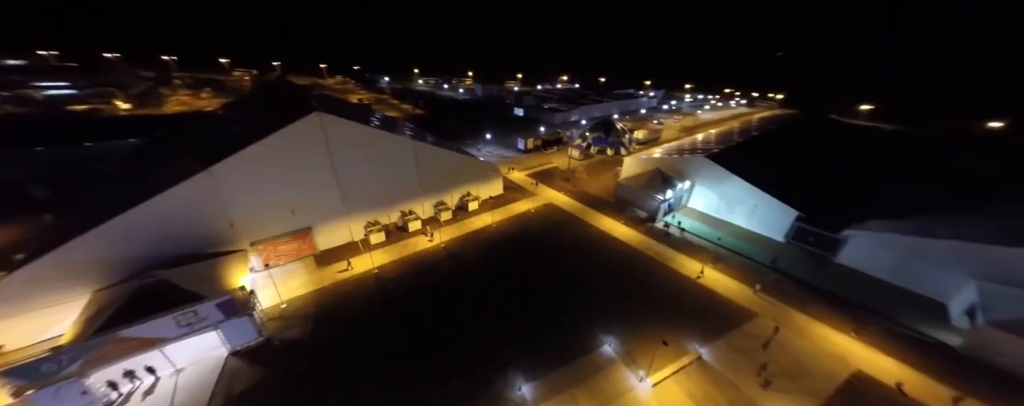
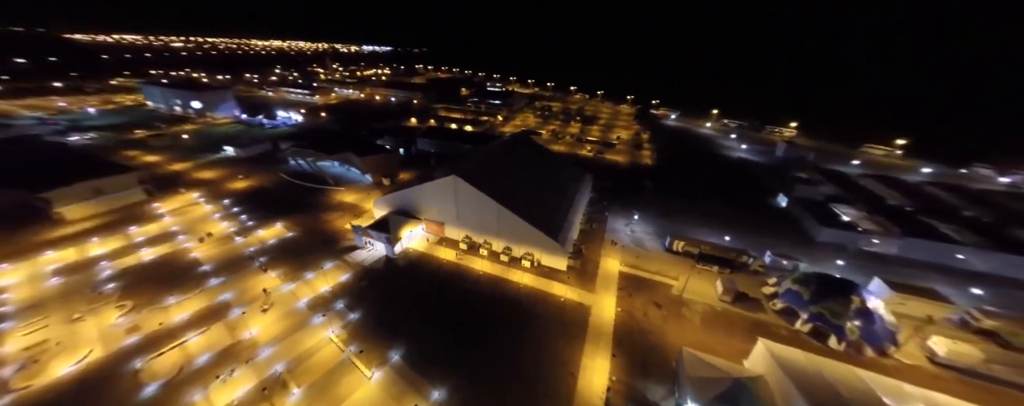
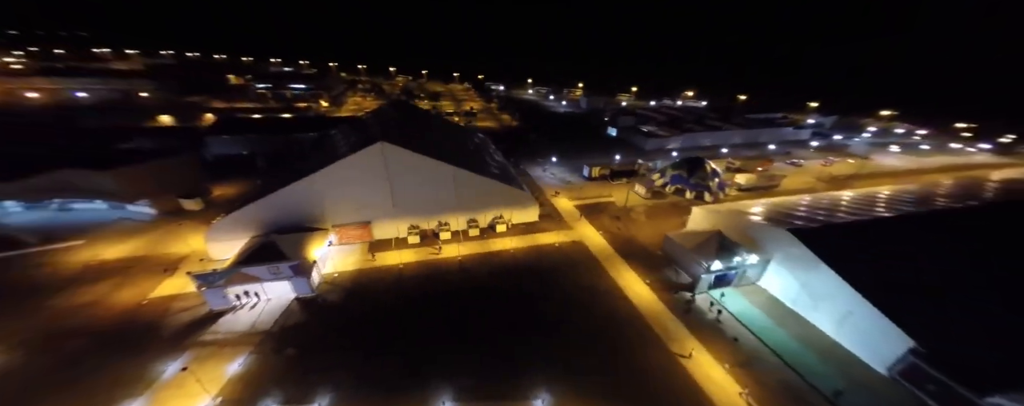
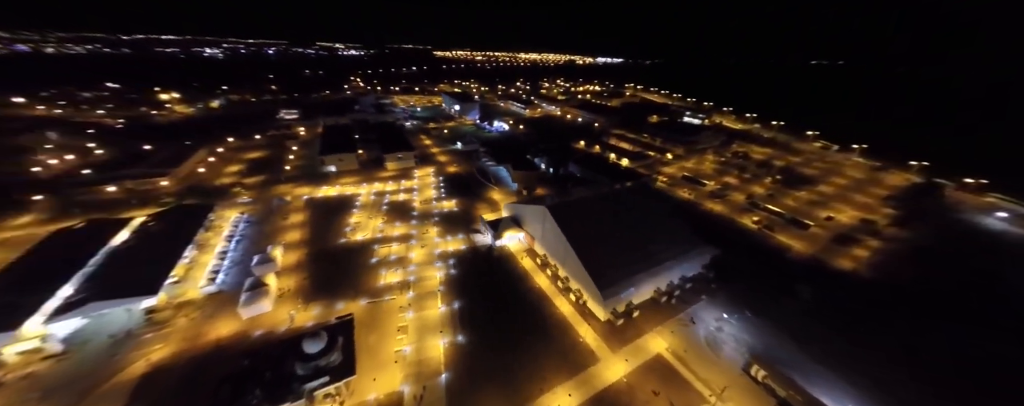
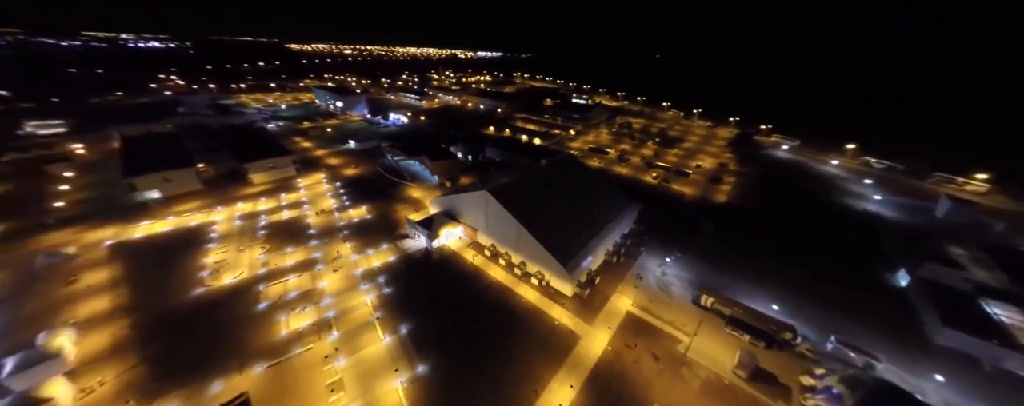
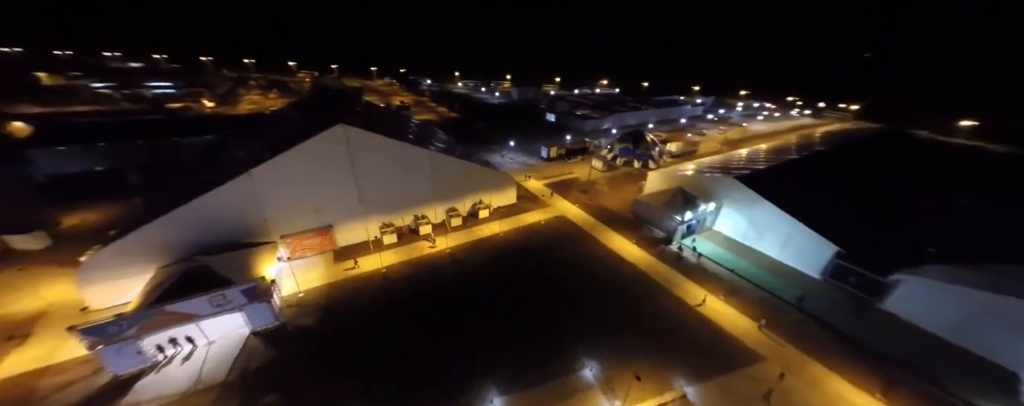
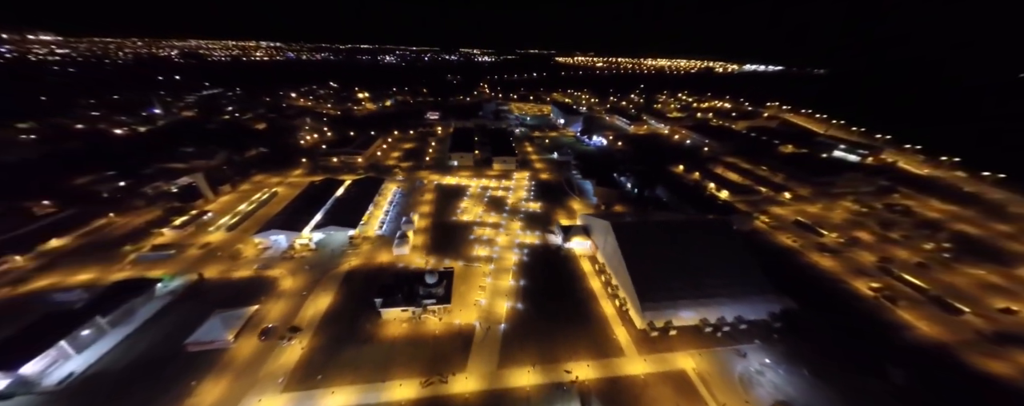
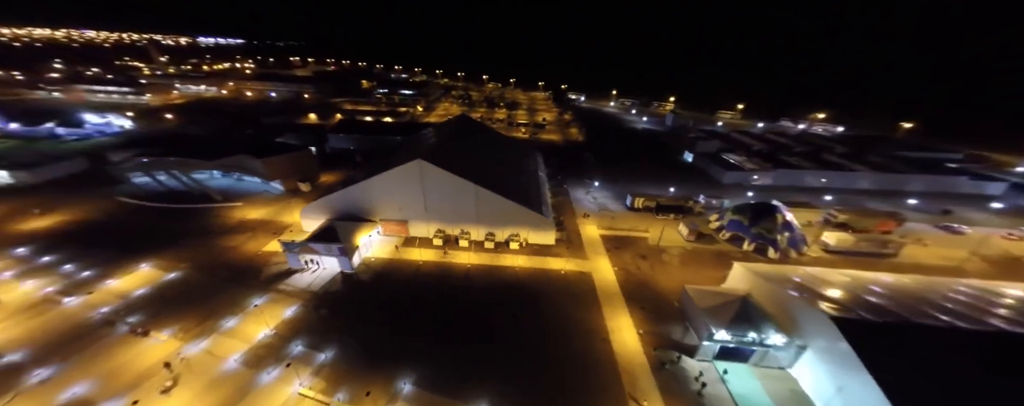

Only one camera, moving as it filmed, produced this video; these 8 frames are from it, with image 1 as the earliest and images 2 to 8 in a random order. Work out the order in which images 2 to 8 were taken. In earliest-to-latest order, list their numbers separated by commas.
6, 3, 8, 2, 5, 4, 7
